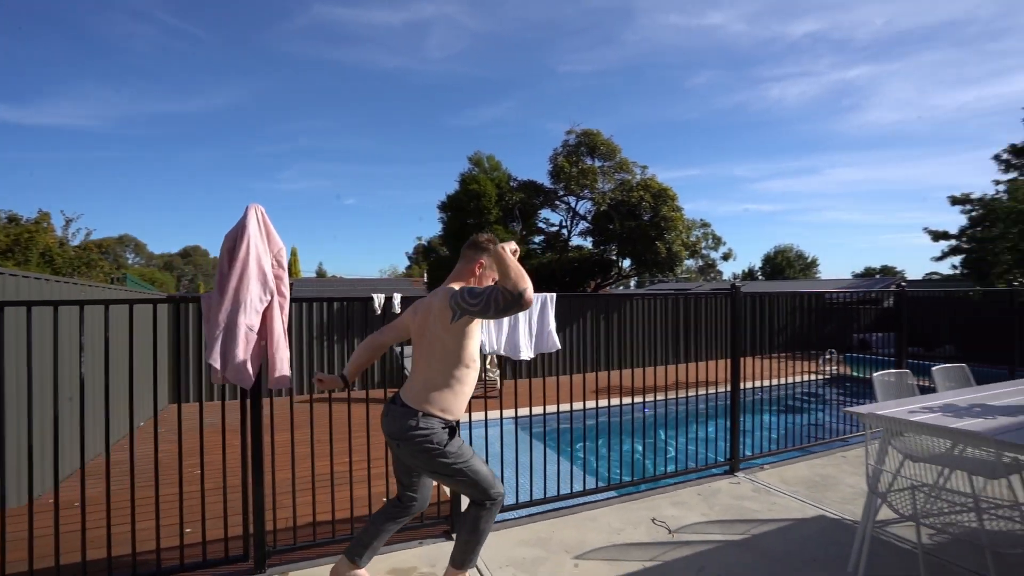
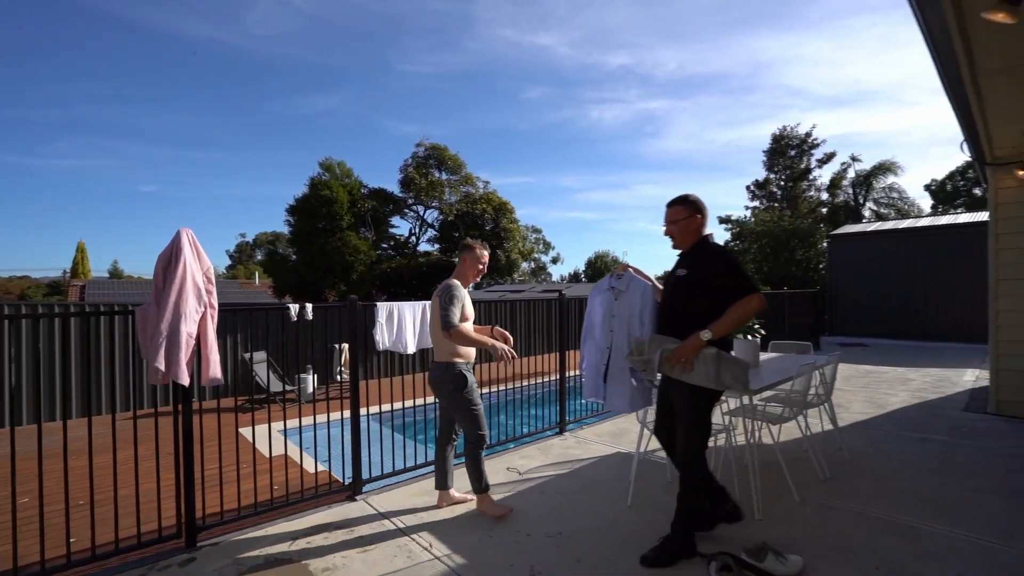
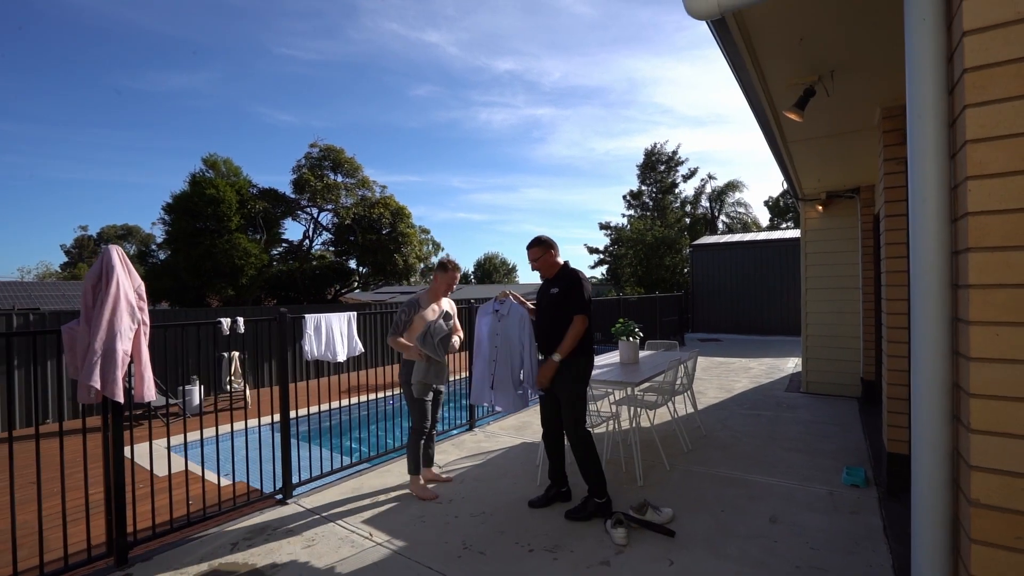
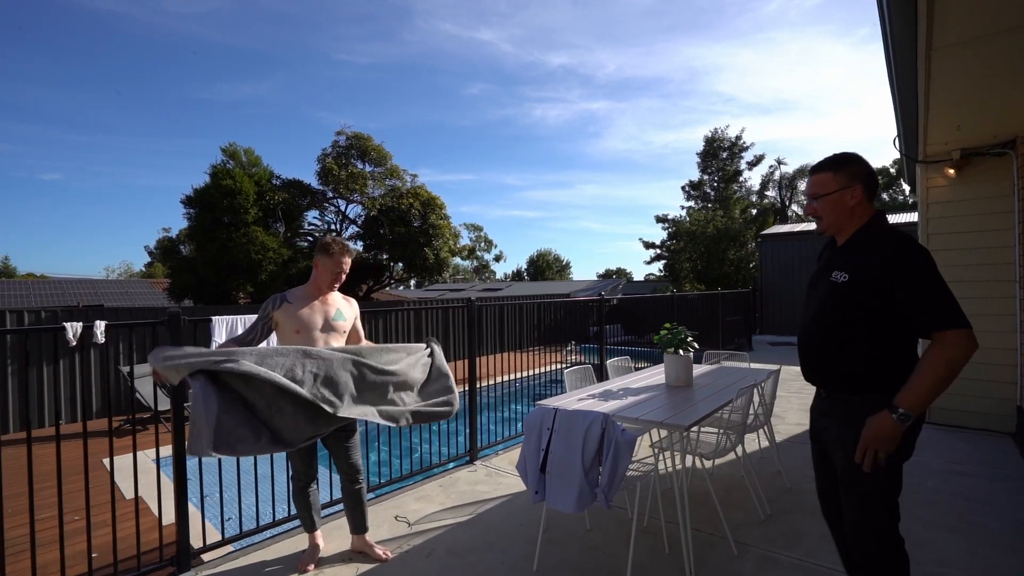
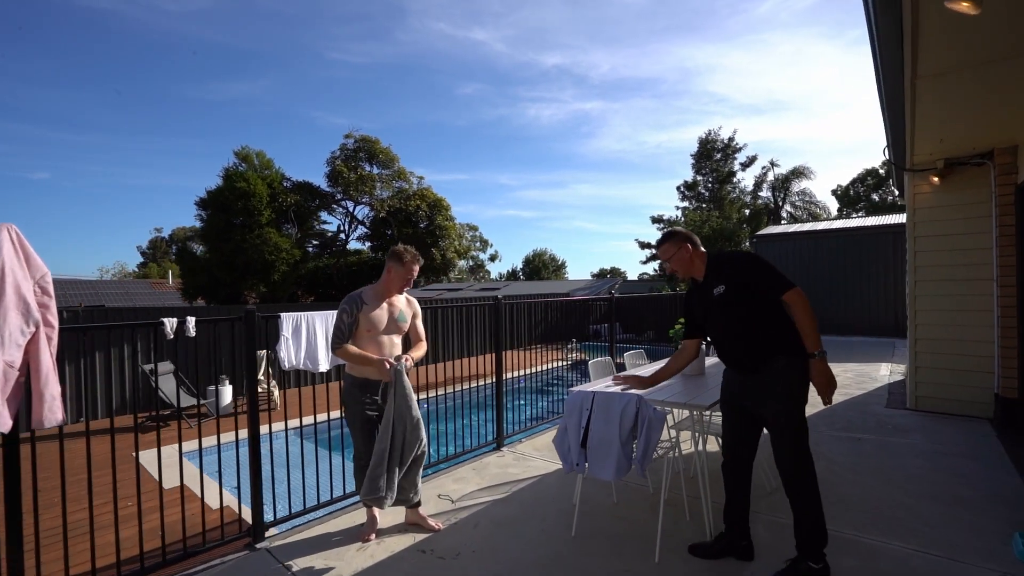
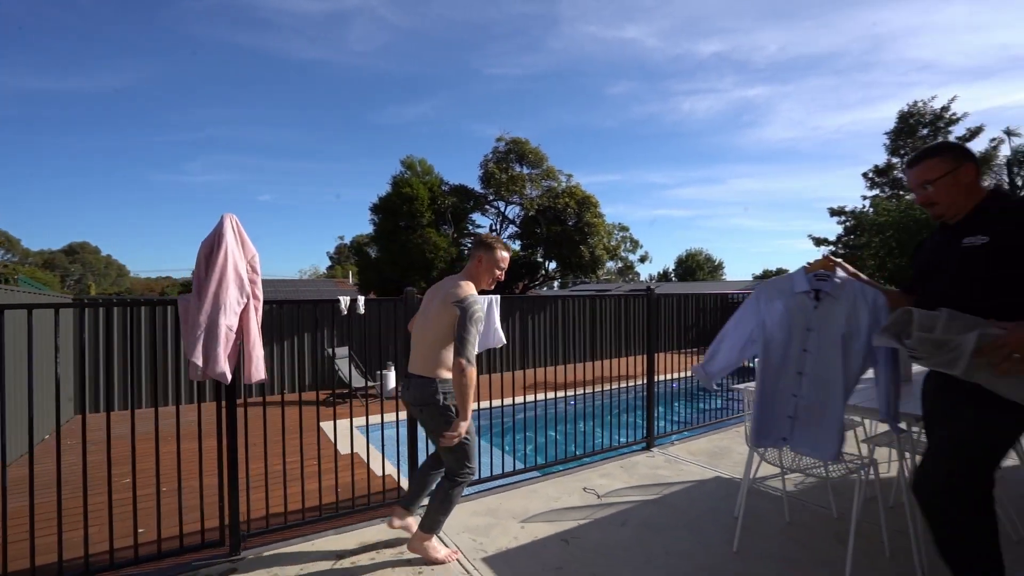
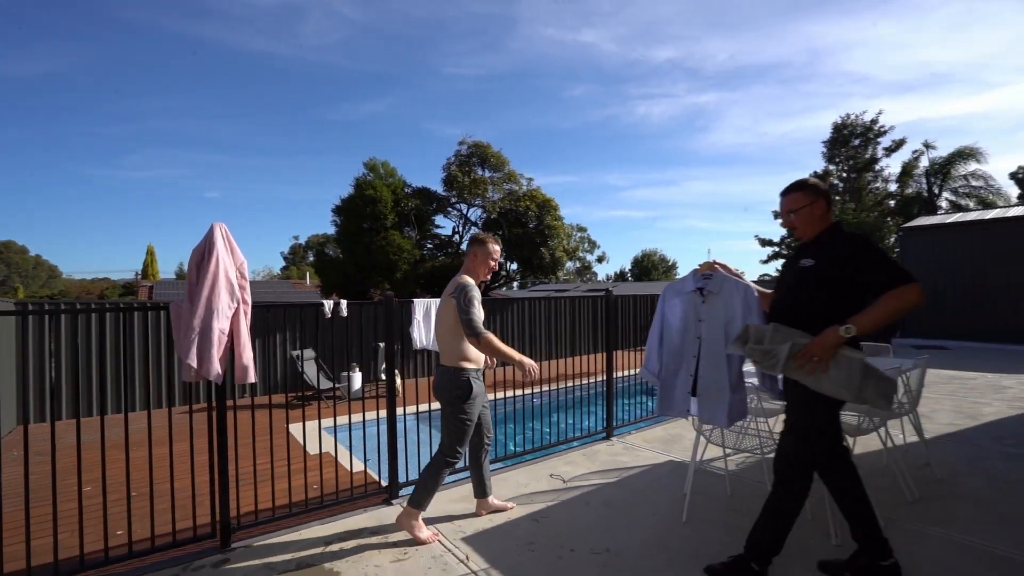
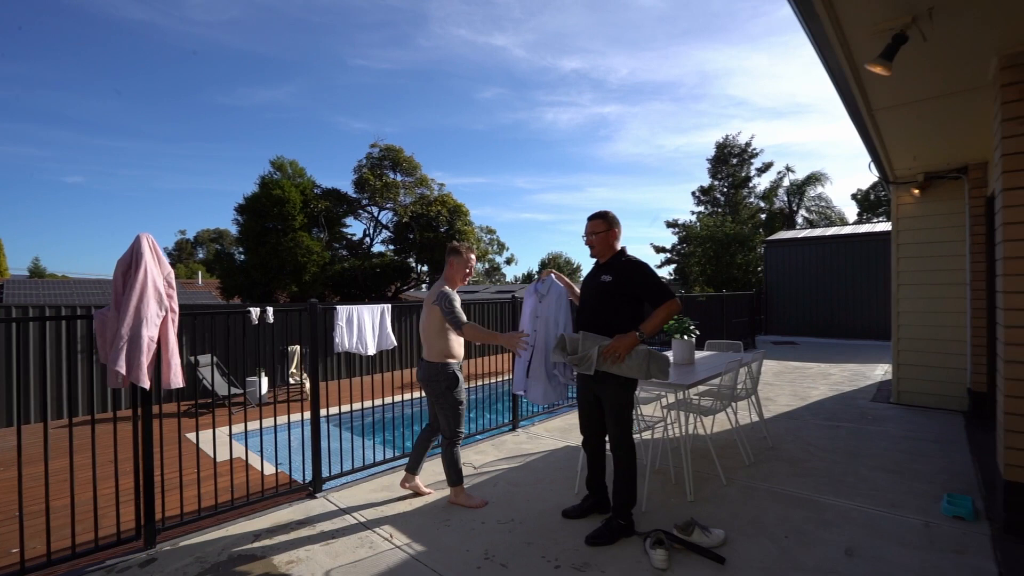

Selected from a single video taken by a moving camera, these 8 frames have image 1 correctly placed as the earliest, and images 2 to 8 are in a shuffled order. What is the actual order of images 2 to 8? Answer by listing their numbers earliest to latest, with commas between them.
6, 7, 2, 8, 3, 5, 4
